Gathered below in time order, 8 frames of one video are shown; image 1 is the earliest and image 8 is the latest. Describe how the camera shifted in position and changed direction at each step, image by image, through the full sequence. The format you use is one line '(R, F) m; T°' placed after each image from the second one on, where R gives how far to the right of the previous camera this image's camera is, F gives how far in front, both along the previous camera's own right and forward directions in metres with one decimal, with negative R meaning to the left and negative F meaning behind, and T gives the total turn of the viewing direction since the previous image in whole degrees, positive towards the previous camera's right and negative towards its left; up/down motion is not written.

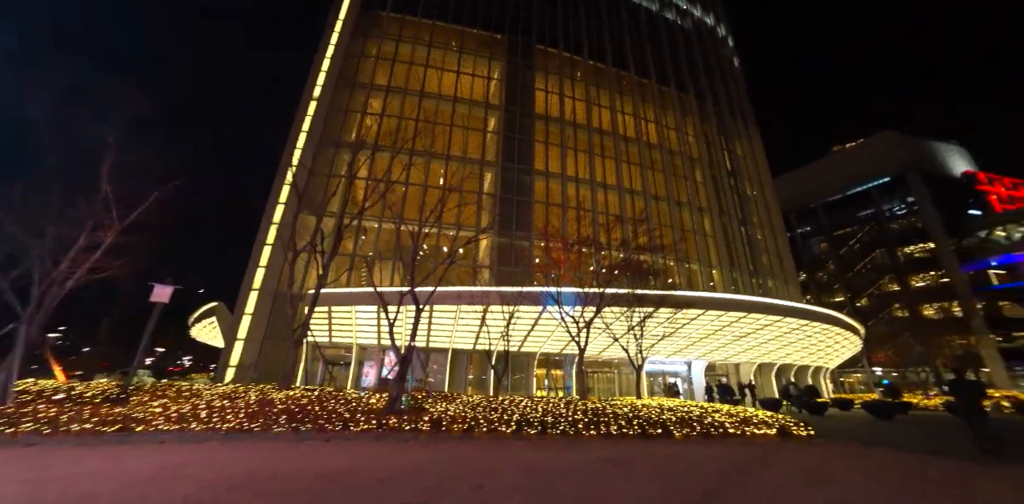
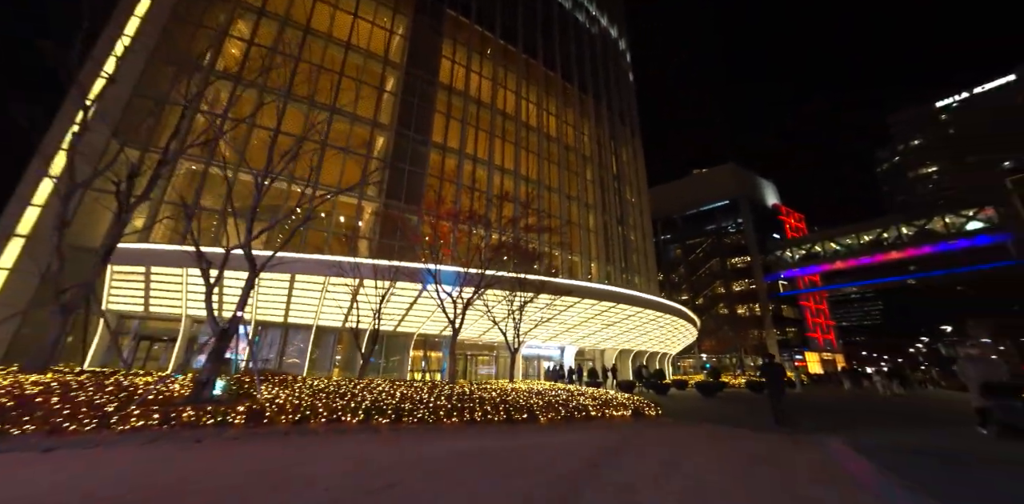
(+0.3, +0.6) m; +16°
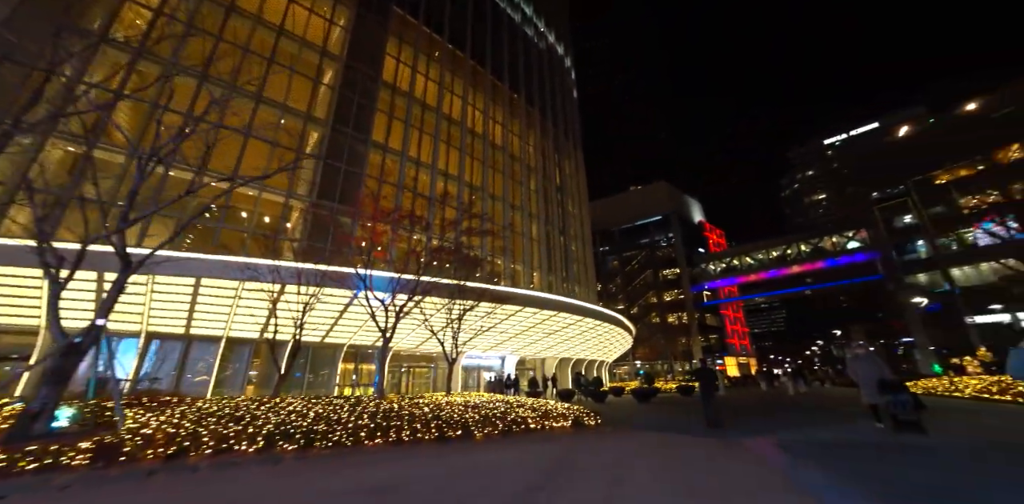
(+0.1, +0.4) m; +8°
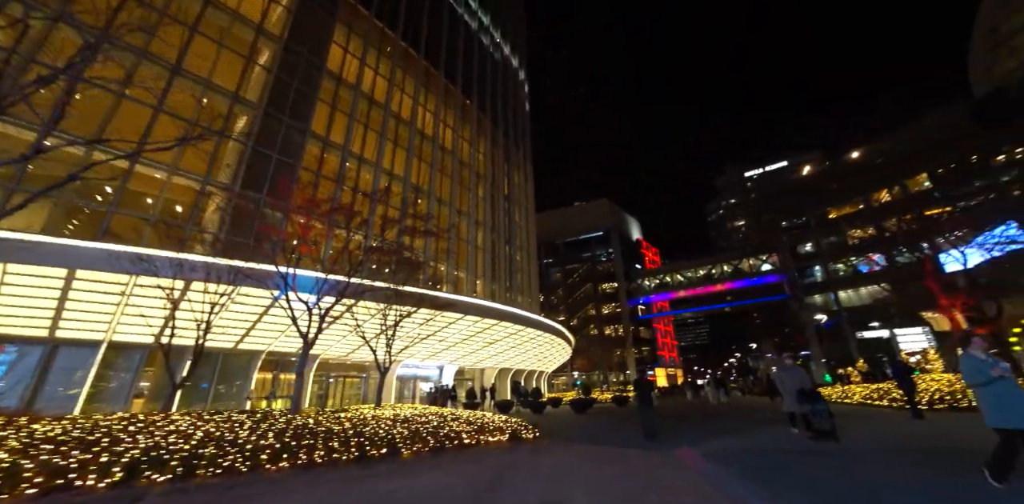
(+0.1, +0.4) m; +8°
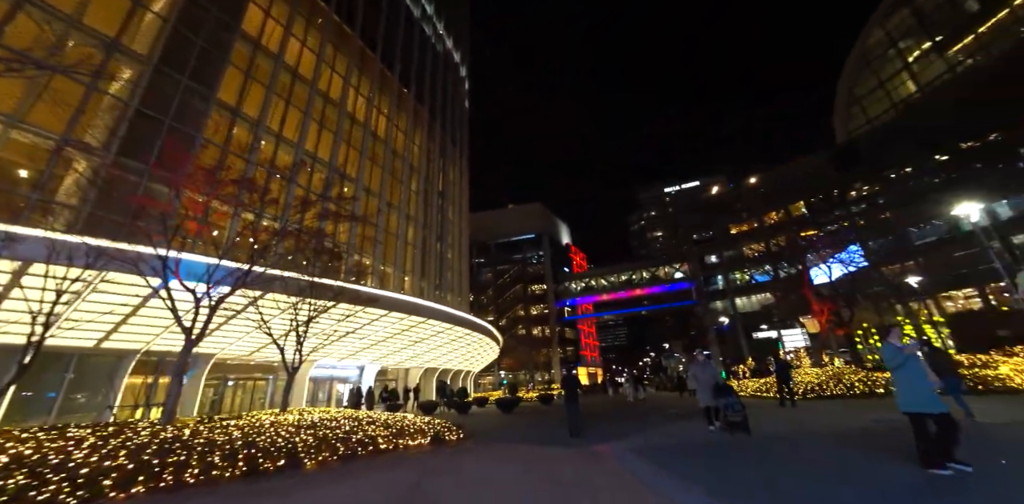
(0.0, +0.4) m; +10°
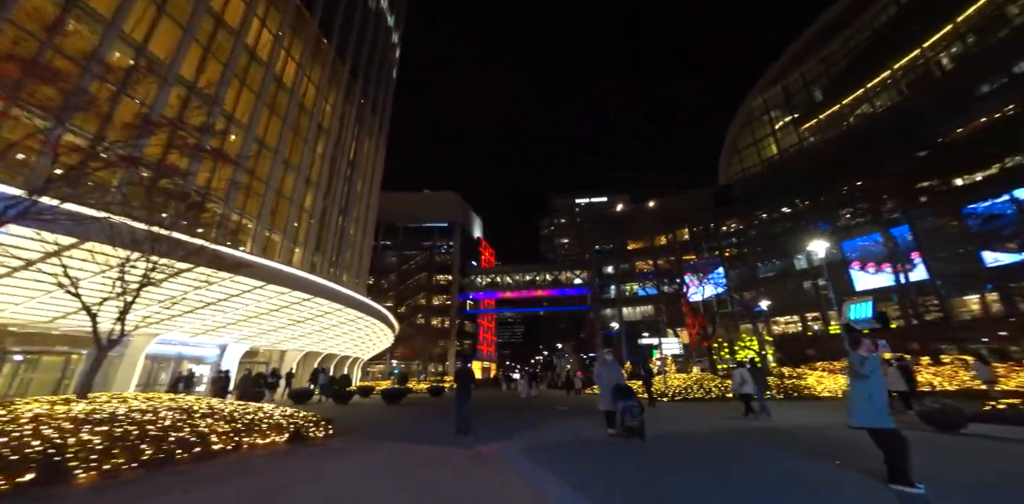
(0.0, +0.8) m; +13°
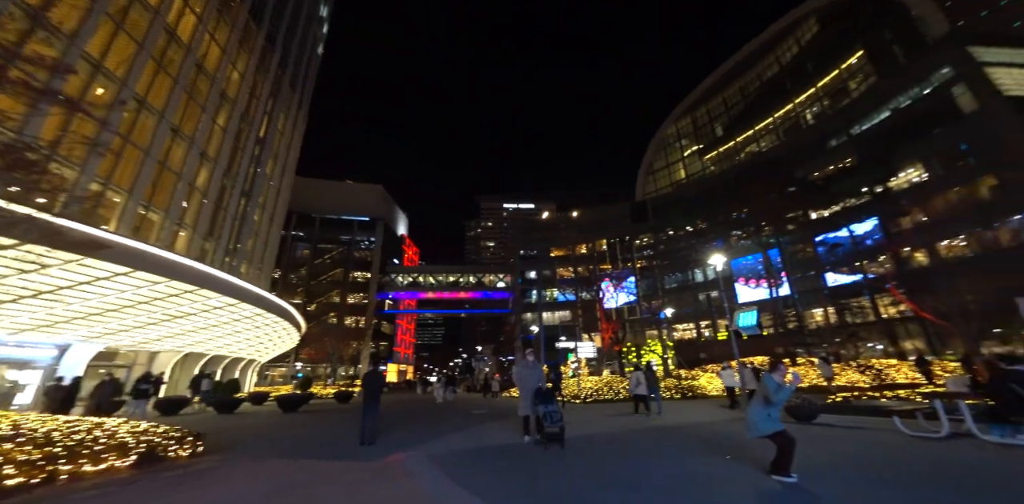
(0.0, +0.4) m; +11°
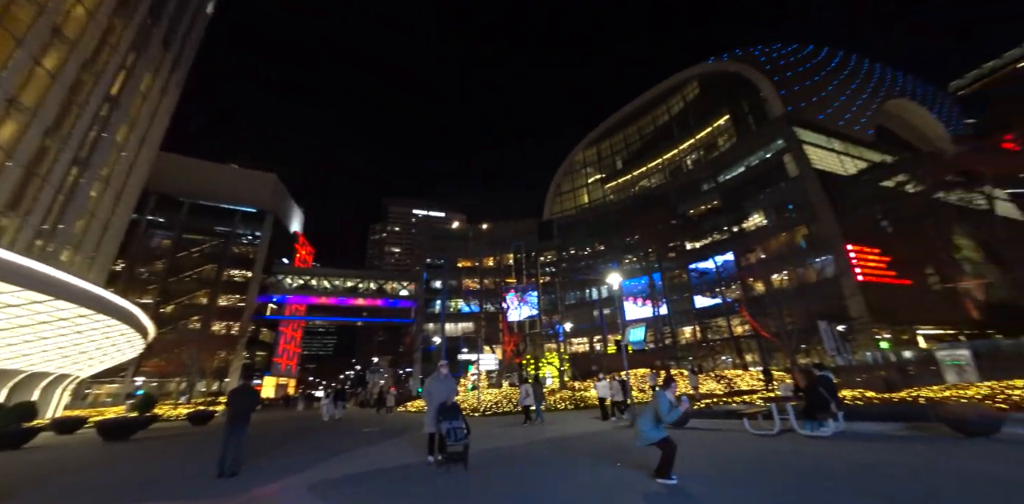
(-0.1, +0.4) m; +14°
